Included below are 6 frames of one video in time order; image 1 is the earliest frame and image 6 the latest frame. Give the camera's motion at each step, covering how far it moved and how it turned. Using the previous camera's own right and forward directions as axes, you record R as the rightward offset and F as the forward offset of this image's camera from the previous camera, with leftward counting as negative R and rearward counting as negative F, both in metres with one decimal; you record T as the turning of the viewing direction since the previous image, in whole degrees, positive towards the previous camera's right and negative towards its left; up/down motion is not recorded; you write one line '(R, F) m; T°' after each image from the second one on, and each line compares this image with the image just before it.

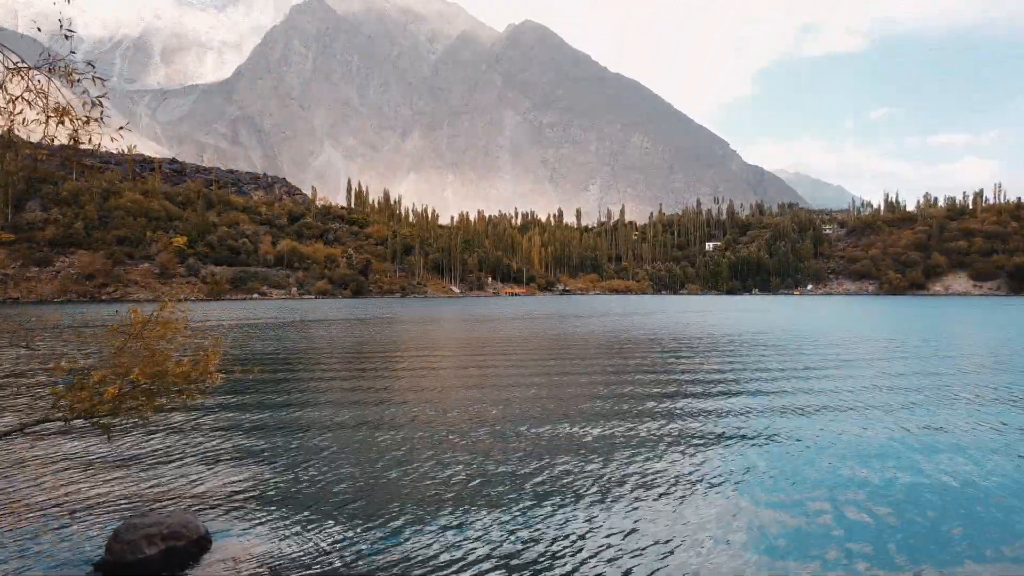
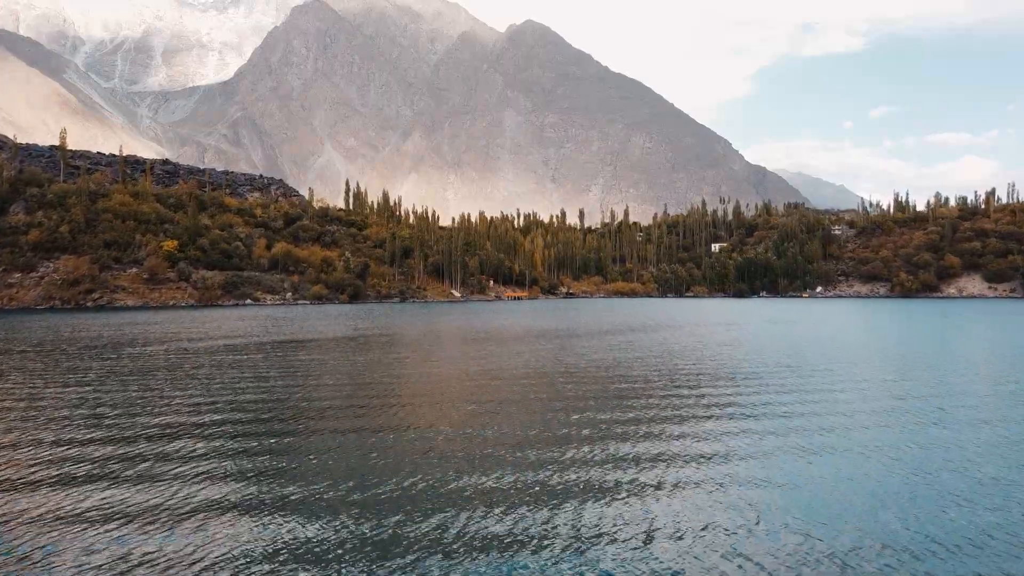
(-0.2, +3.8) m; 0°
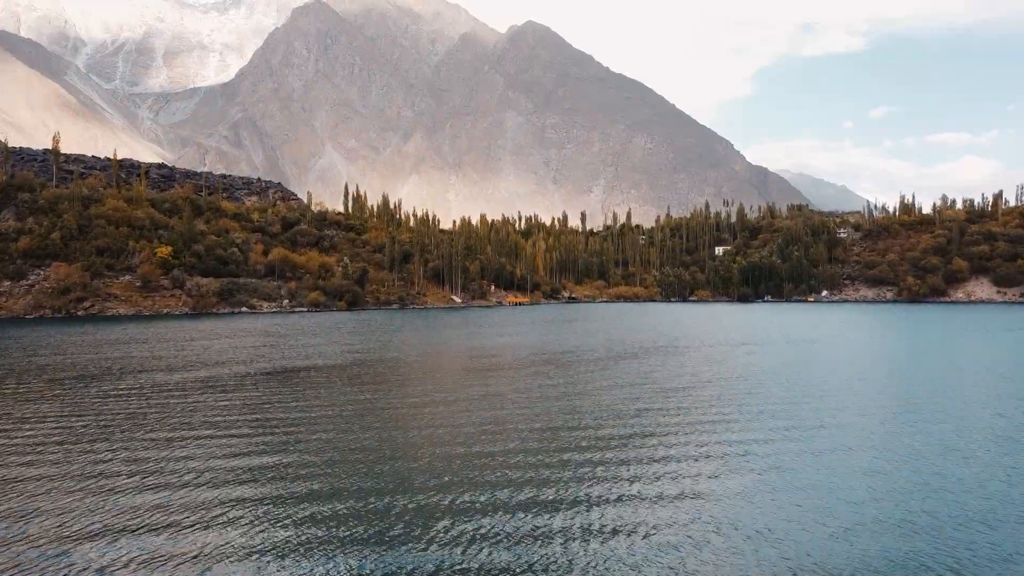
(-0.1, +2.2) m; 0°
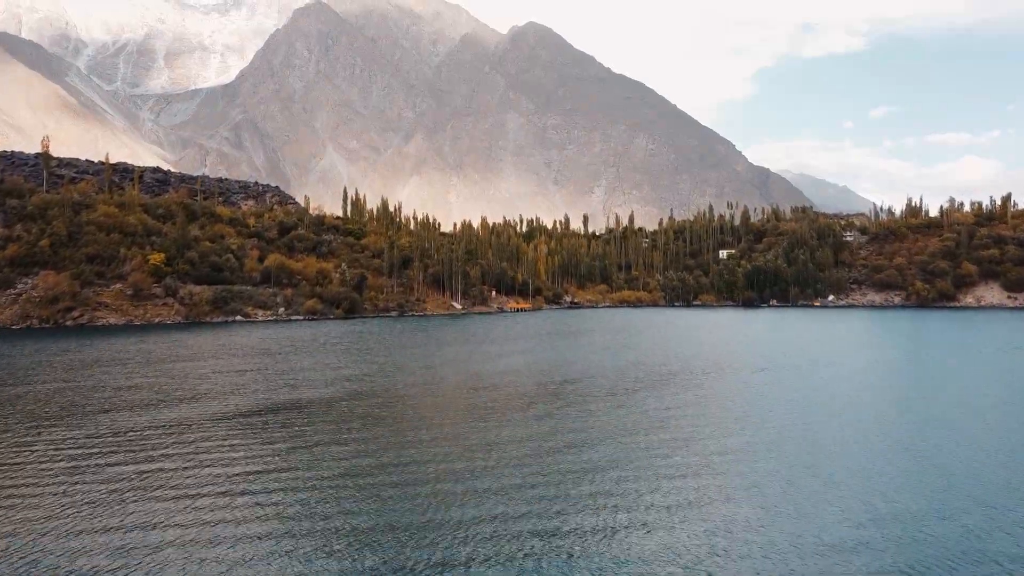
(0.0, +2.5) m; 0°
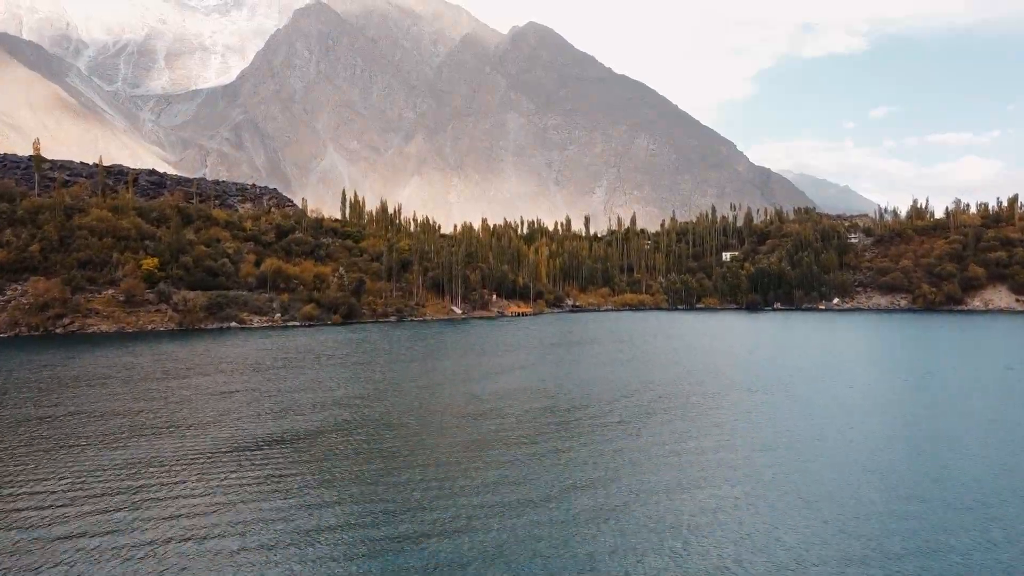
(0.0, +2.0) m; 0°
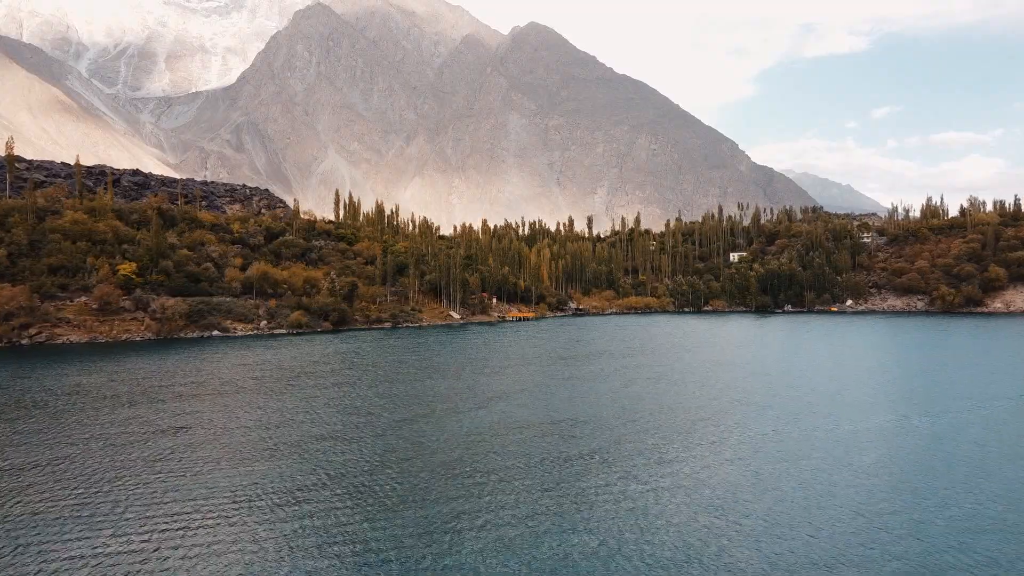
(+0.2, +5.7) m; 0°
